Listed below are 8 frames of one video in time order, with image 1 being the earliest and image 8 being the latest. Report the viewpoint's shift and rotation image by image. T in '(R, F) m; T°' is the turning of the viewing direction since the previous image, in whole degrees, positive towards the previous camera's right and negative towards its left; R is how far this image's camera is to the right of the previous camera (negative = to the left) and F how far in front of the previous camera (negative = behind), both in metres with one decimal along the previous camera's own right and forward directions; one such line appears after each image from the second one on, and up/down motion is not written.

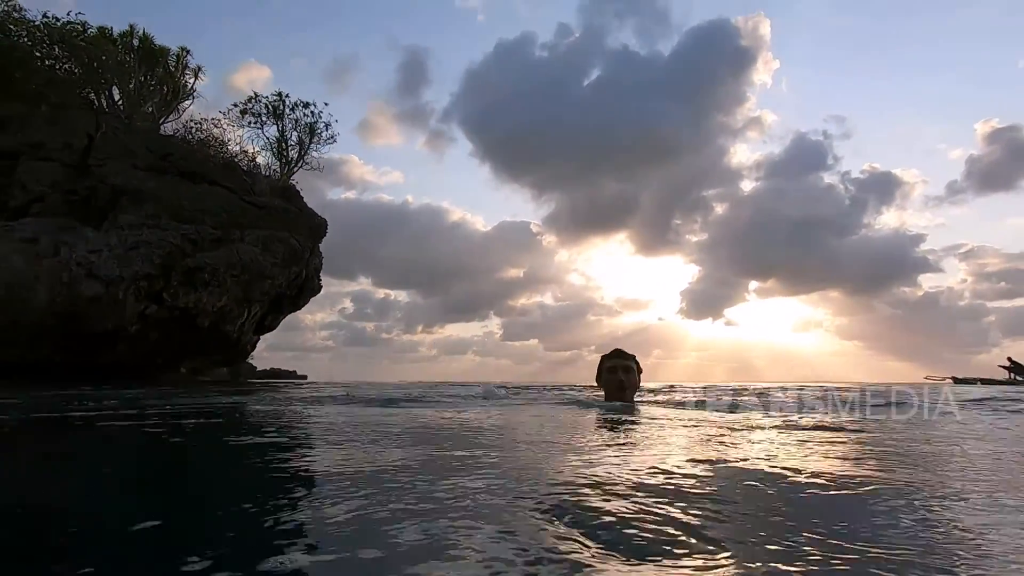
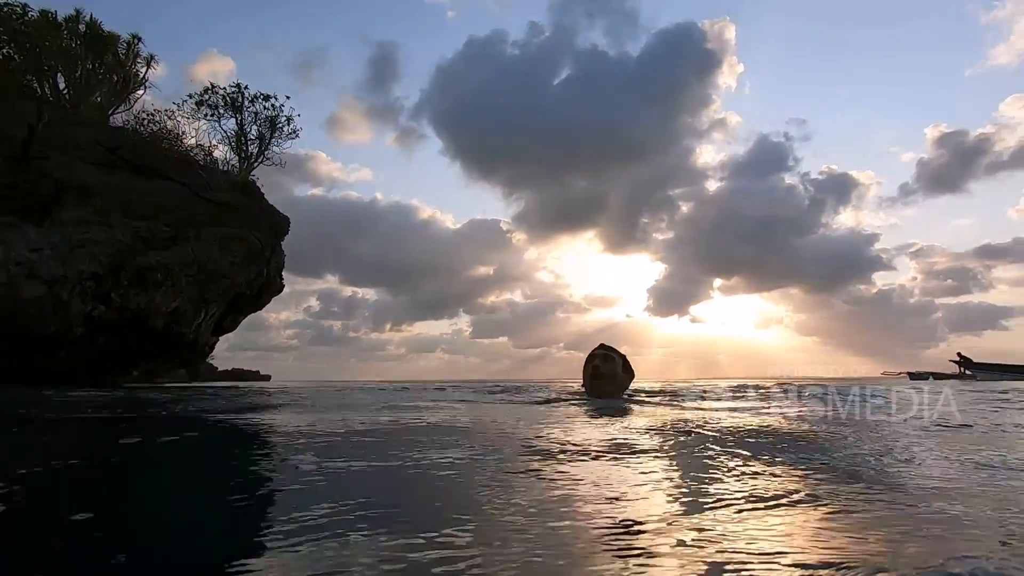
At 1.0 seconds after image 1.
(0.0, +0.8) m; +3°
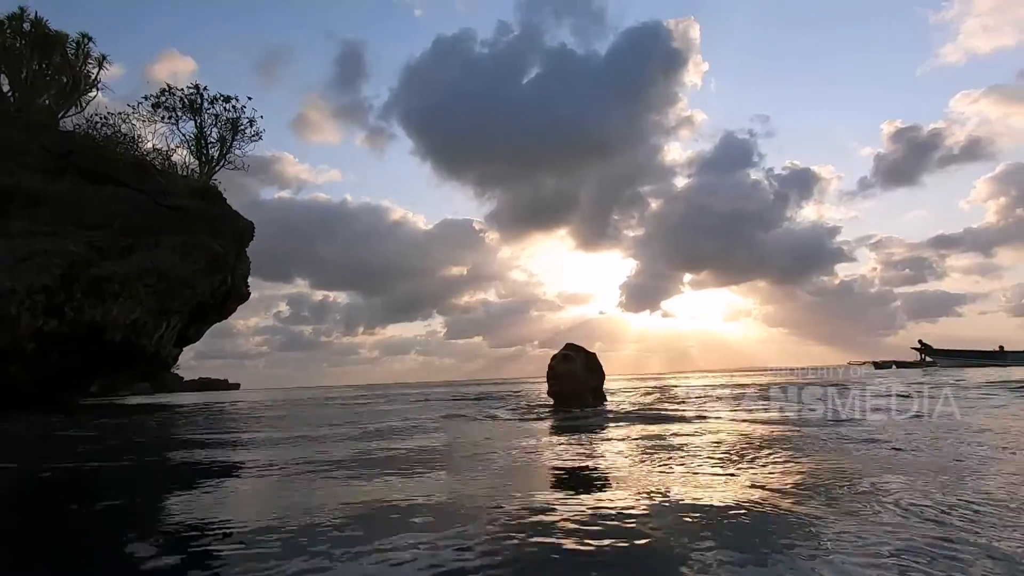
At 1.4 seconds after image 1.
(0.0, +0.7) m; +2°
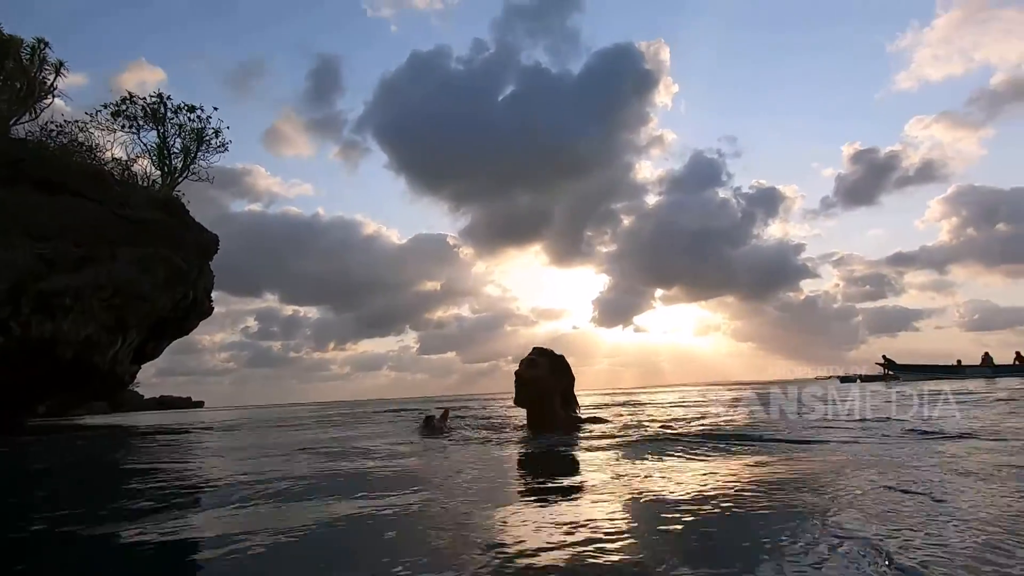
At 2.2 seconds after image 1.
(+0.1, +0.4) m; +2°
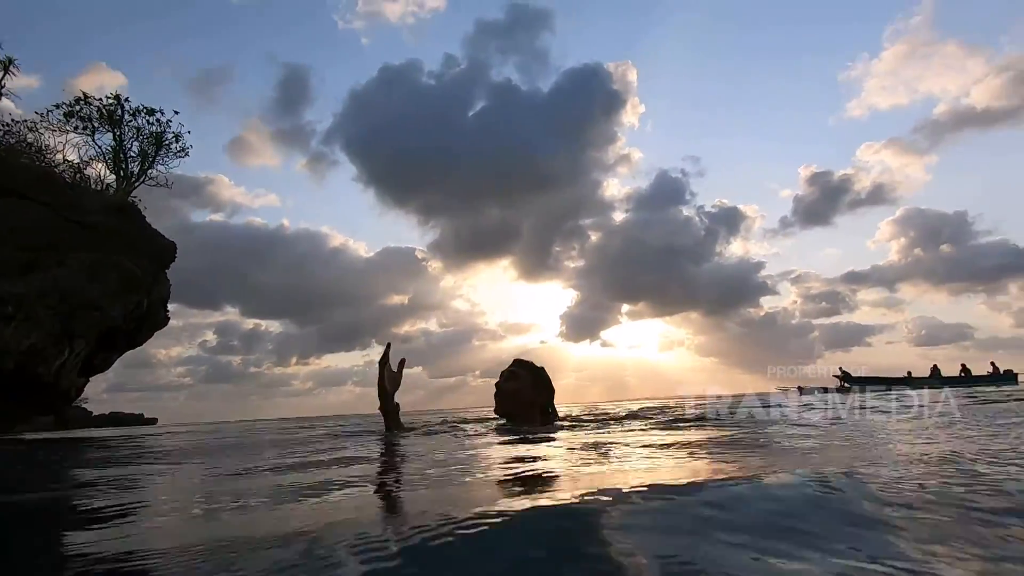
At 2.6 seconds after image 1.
(0.0, +0.6) m; +3°
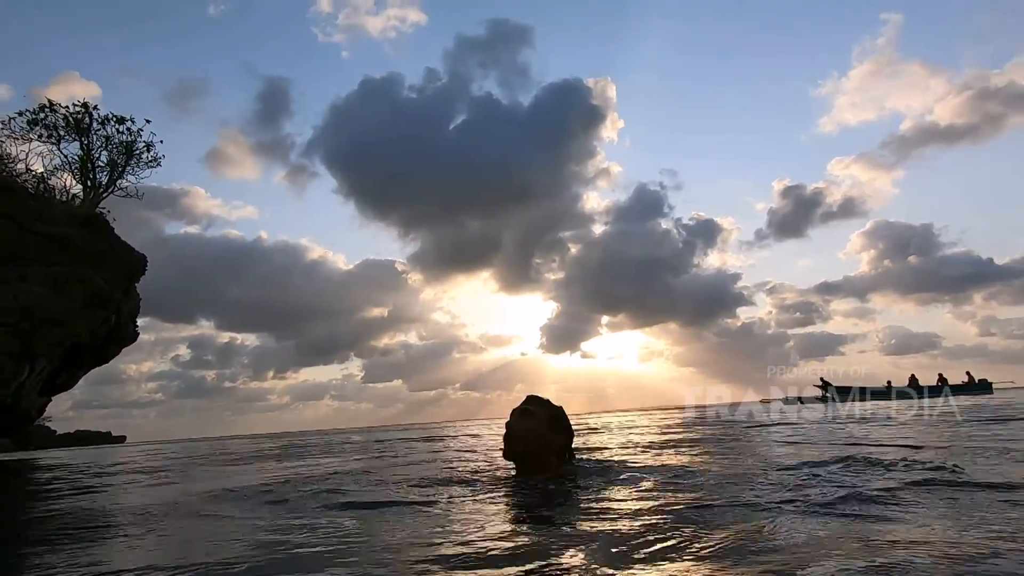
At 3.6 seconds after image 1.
(+0.1, +0.4) m; +2°
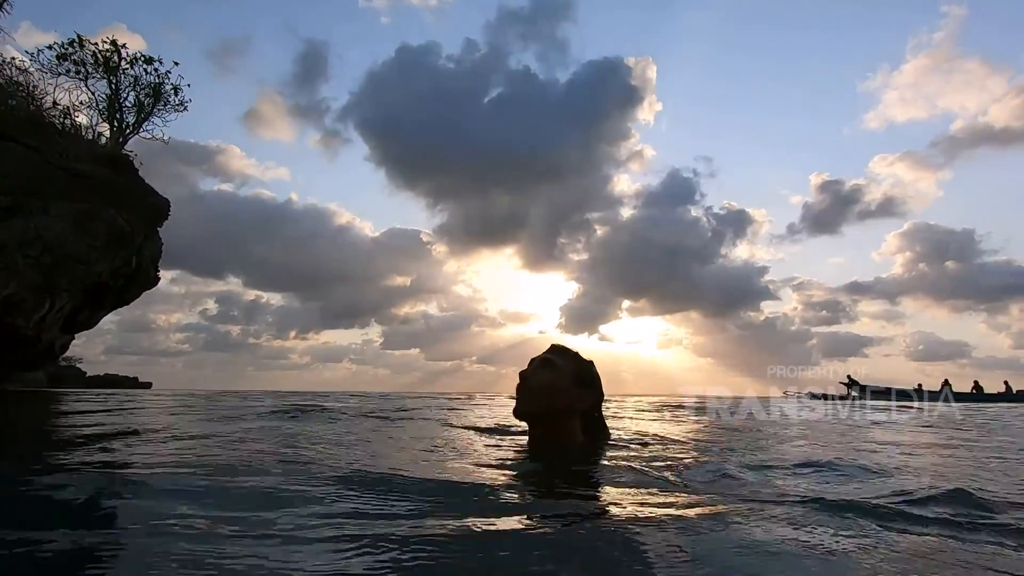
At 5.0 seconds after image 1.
(-0.2, +0.1) m; -2°
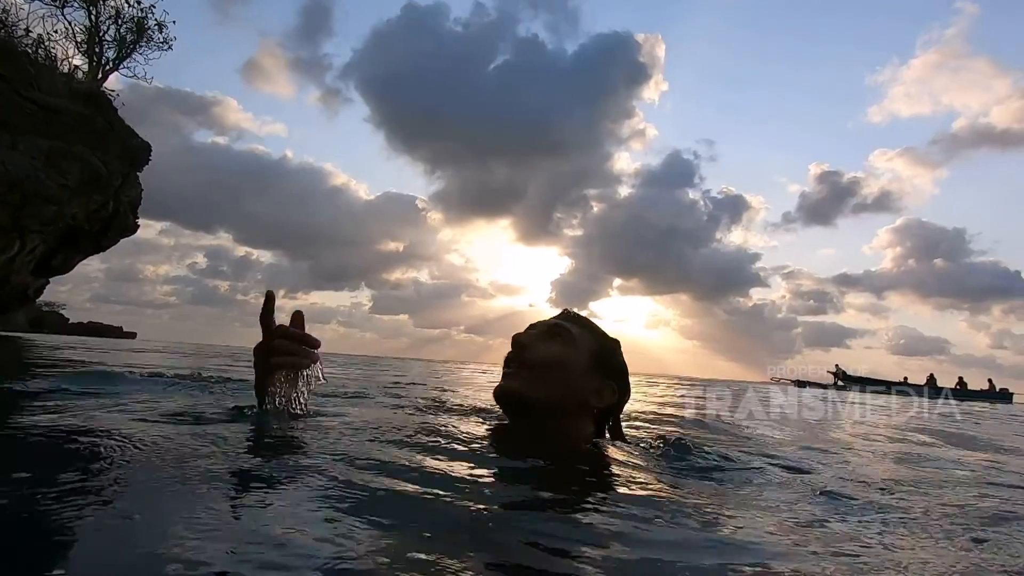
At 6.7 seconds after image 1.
(0.0, +0.4) m; +1°
